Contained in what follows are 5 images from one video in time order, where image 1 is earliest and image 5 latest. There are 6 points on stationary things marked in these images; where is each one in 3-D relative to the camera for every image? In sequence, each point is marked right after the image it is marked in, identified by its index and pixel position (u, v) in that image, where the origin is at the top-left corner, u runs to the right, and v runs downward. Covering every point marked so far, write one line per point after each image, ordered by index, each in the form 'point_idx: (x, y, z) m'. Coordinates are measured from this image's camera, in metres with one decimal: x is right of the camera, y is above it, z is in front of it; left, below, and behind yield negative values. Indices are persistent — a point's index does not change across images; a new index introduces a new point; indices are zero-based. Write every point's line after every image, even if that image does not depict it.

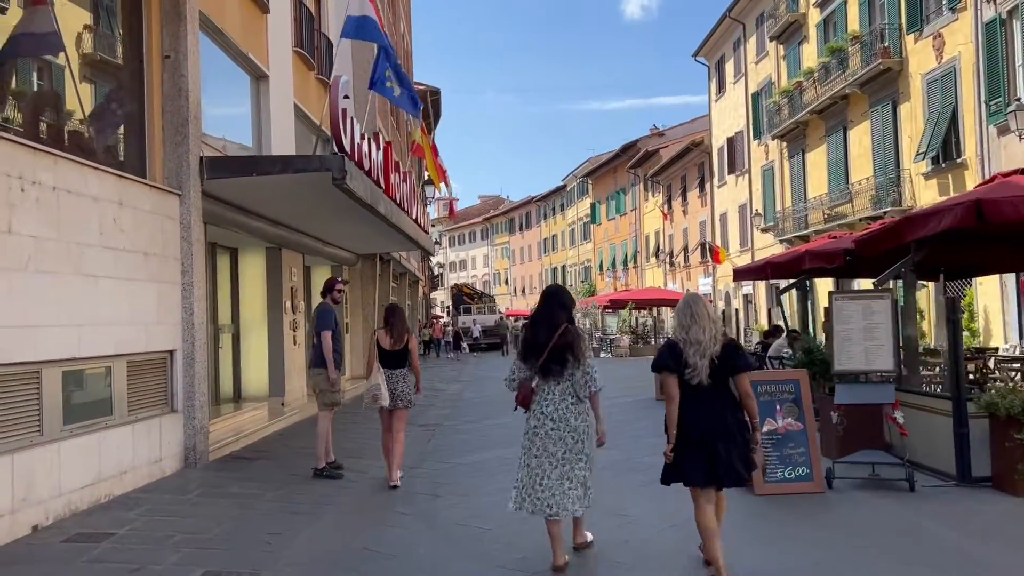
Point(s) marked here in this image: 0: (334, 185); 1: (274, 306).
0: (-1.7, +1.0, +8.5) m
1: (-3.4, -0.2, +12.5) m
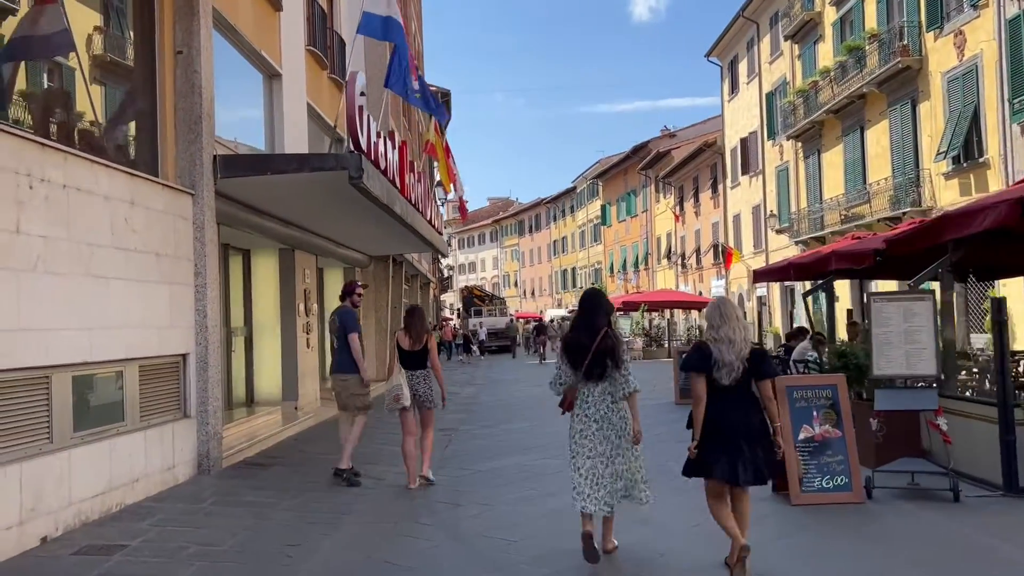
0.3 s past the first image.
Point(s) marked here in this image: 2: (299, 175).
0: (-1.5, +1.0, +8.3) m
1: (-3.2, -0.3, +12.3) m
2: (-2.0, +1.1, +8.2) m
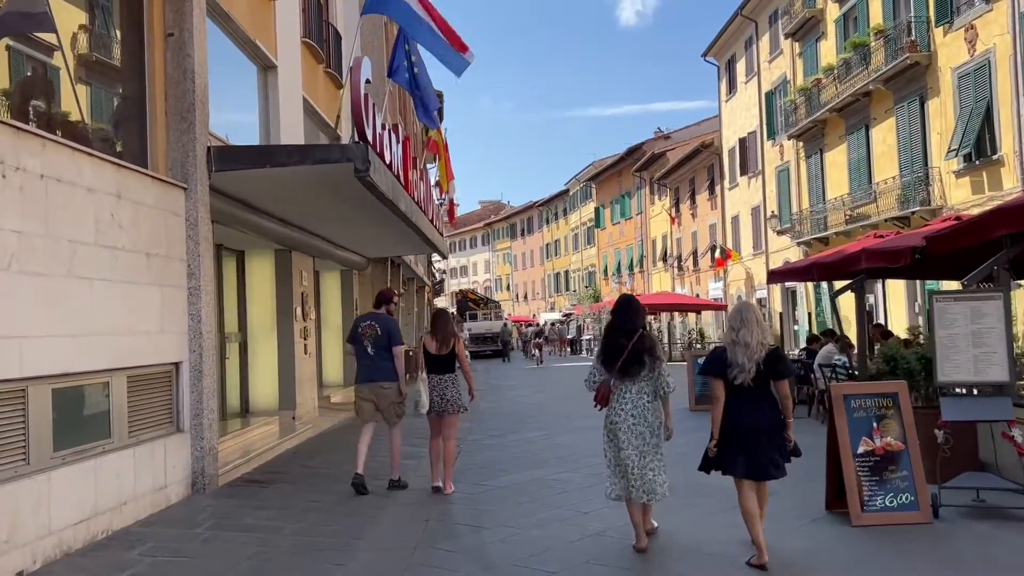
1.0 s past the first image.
0: (-1.4, +1.0, +7.7) m
1: (-3.1, -0.3, +11.6) m
2: (-1.9, +1.0, +7.6) m
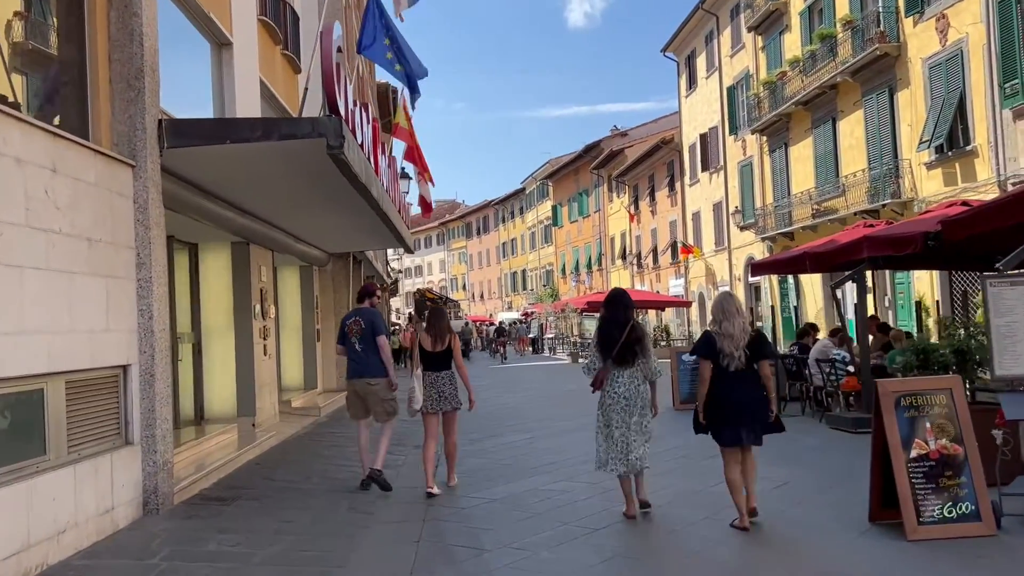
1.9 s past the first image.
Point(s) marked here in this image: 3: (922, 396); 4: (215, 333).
0: (-1.5, +1.0, +6.9) m
1: (-3.4, -0.3, +10.7) m
2: (-1.9, +1.1, +6.7) m
3: (+2.4, -0.6, +5.1) m
4: (-3.6, -0.6, +10.6) m
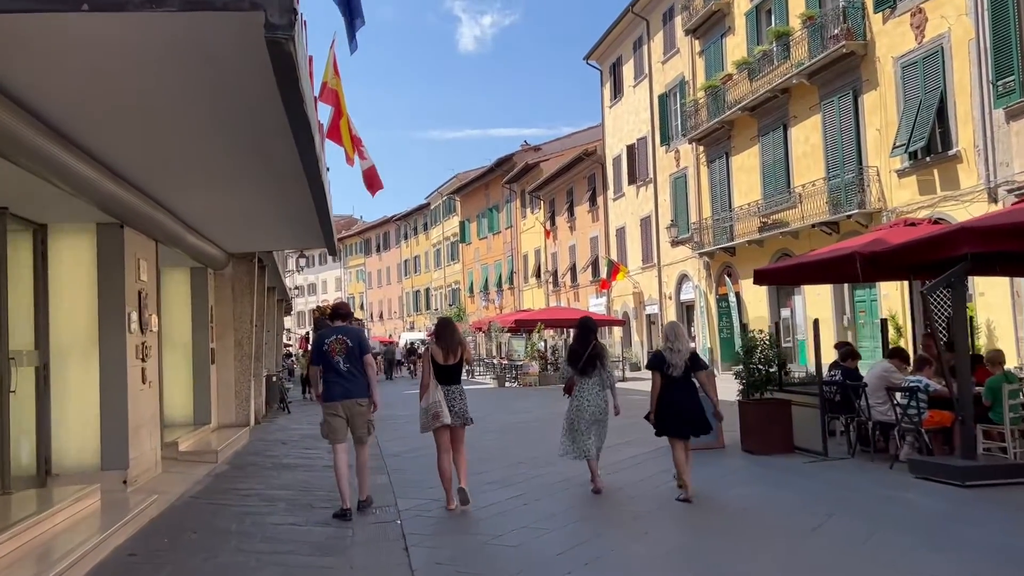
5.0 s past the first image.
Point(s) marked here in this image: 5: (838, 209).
0: (-1.2, +1.1, +4.1) m
1: (-3.5, -0.3, +7.6) m
2: (-1.6, +1.2, +3.9) m
3: (+2.9, -0.6, +2.7) m
4: (-3.8, -0.6, +7.4) m
5: (+7.2, +1.8, +19.1) m
